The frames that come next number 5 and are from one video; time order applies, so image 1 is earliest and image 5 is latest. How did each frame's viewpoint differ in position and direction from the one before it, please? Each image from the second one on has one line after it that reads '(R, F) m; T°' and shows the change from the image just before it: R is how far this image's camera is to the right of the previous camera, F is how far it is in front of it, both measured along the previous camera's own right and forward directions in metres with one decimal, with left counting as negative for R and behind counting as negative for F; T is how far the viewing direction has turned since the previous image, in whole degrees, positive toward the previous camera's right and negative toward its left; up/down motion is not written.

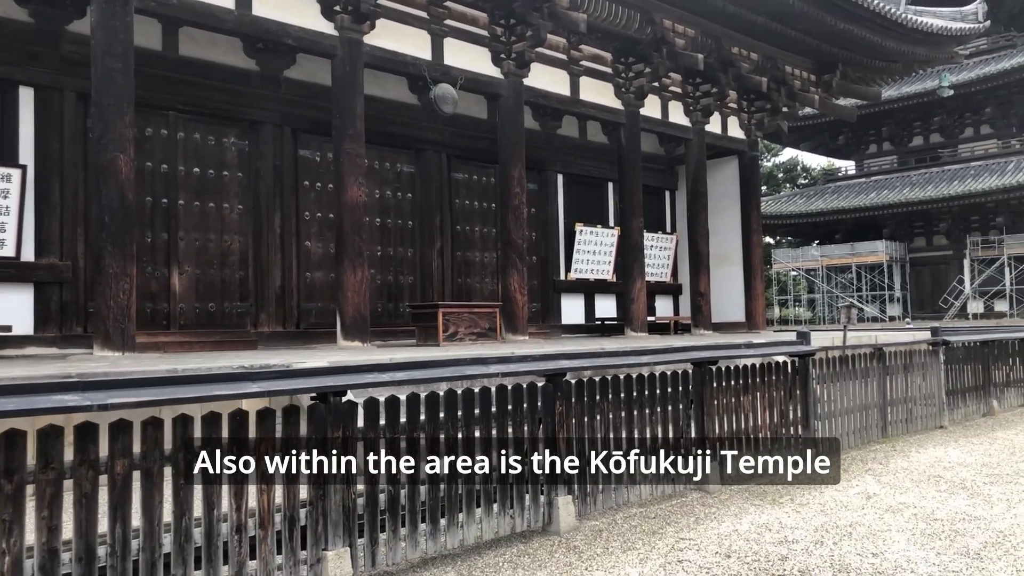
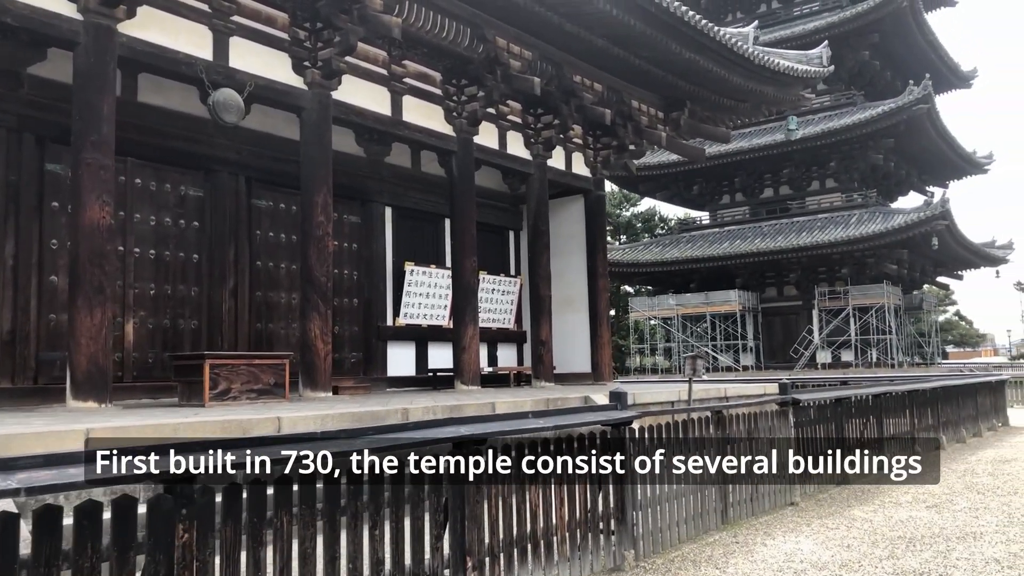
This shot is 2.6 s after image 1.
(+0.6, +1.1) m; +9°
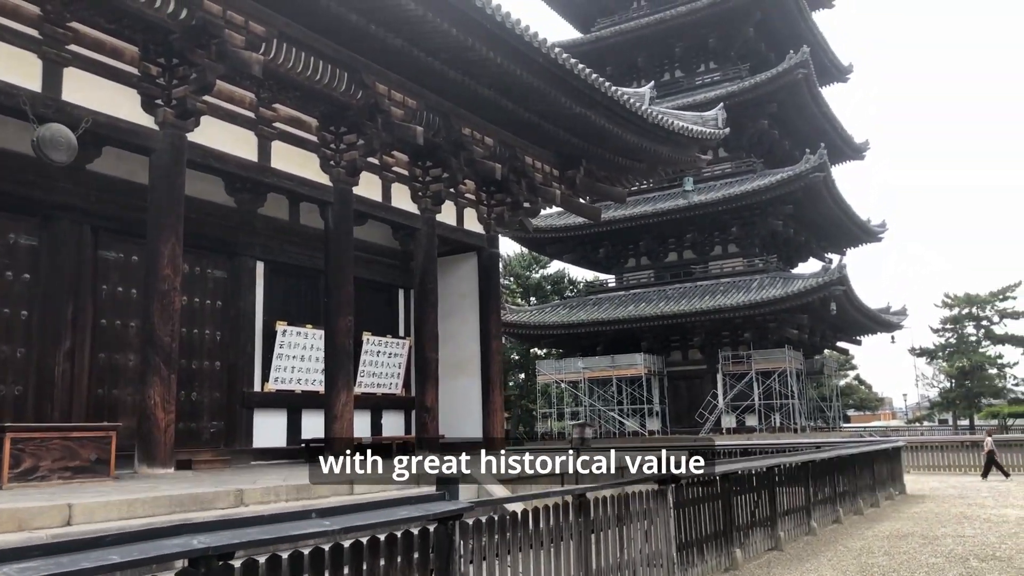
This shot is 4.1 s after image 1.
(+0.3, +0.5) m; +6°
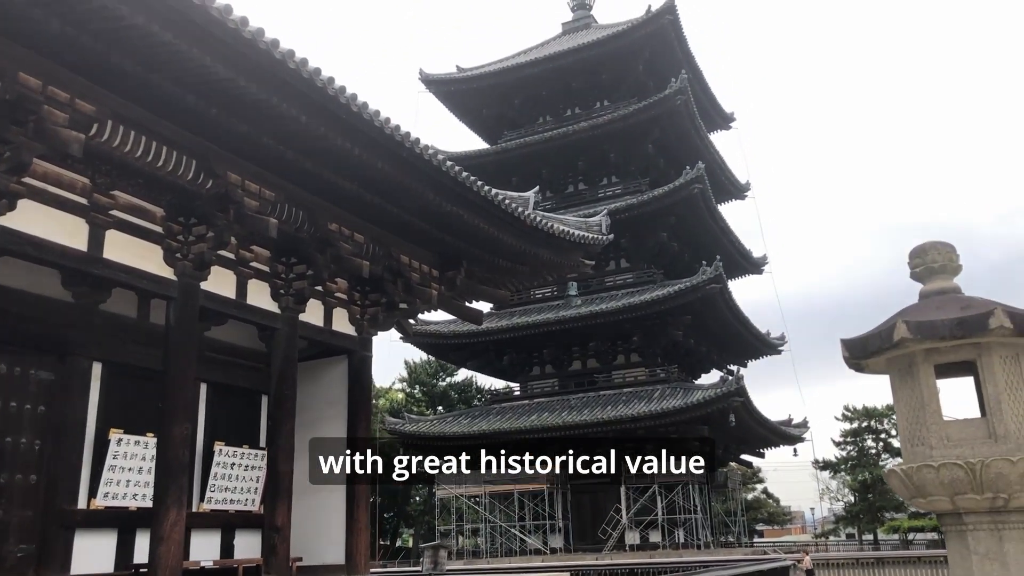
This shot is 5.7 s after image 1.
(+0.5, +0.4) m; +5°
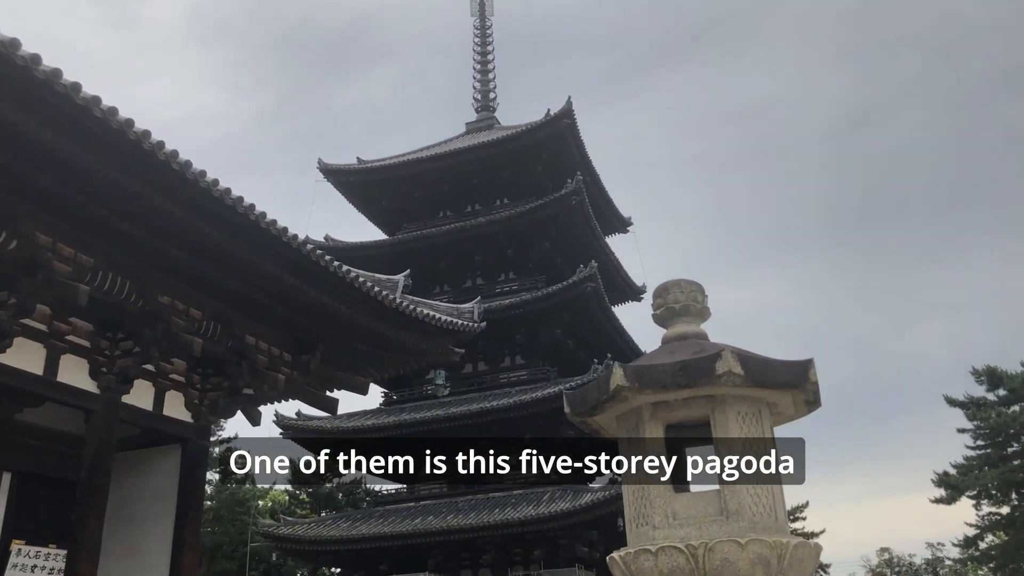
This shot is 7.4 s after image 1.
(+0.6, +0.4) m; +6°
